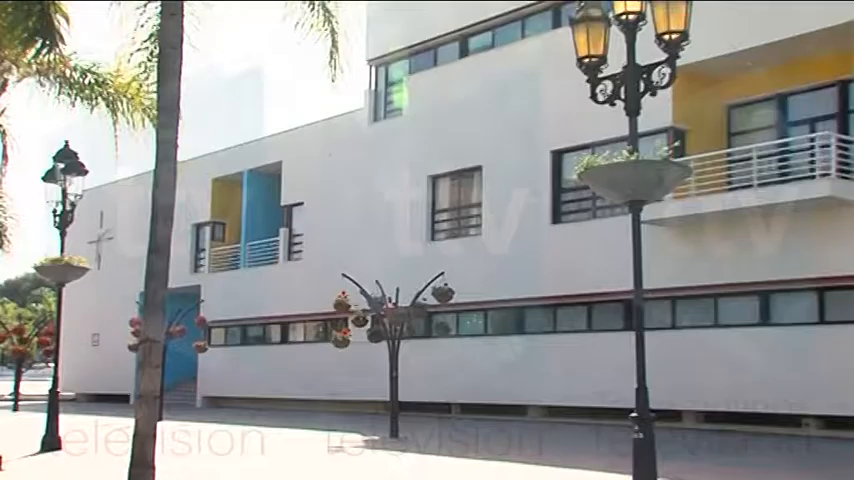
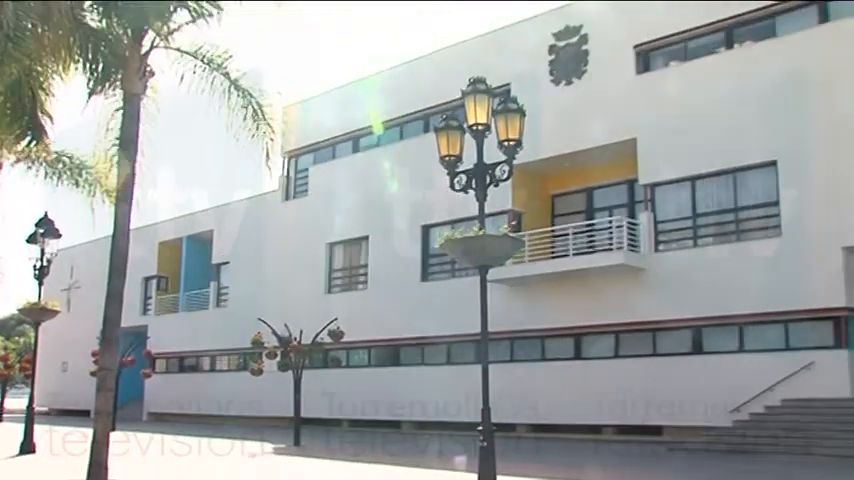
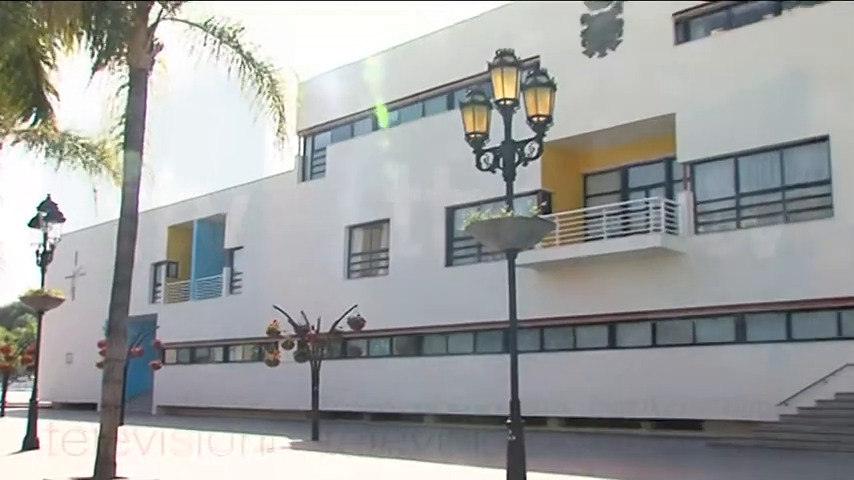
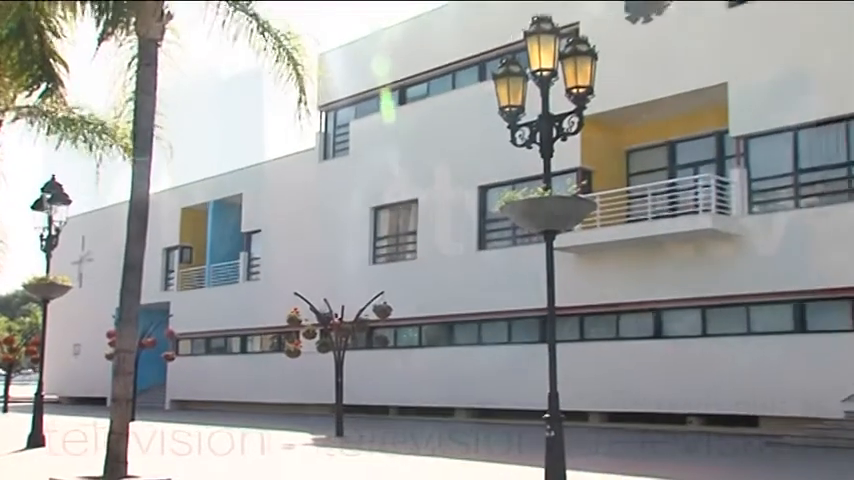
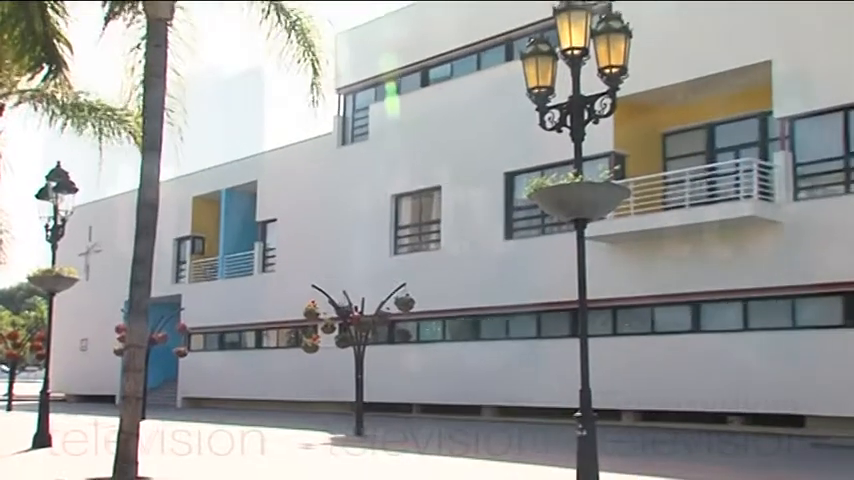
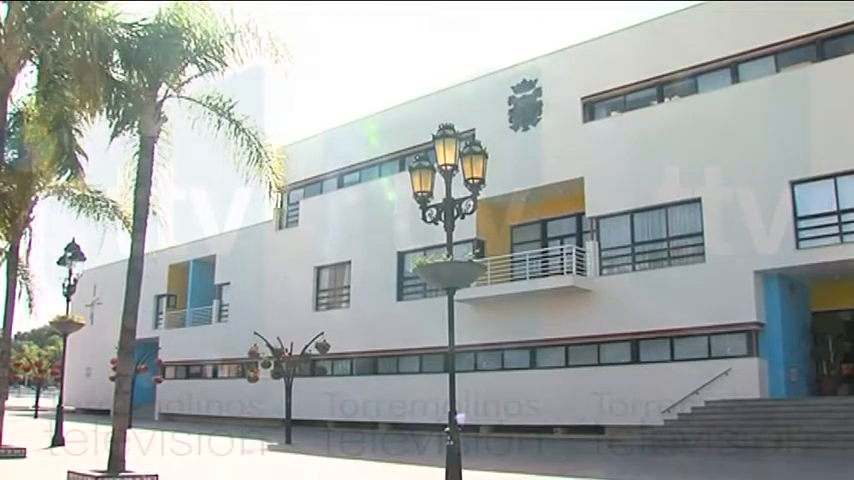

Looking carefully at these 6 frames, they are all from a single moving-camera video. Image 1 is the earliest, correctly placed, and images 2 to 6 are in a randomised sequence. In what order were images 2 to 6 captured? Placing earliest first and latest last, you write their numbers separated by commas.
5, 4, 3, 2, 6
